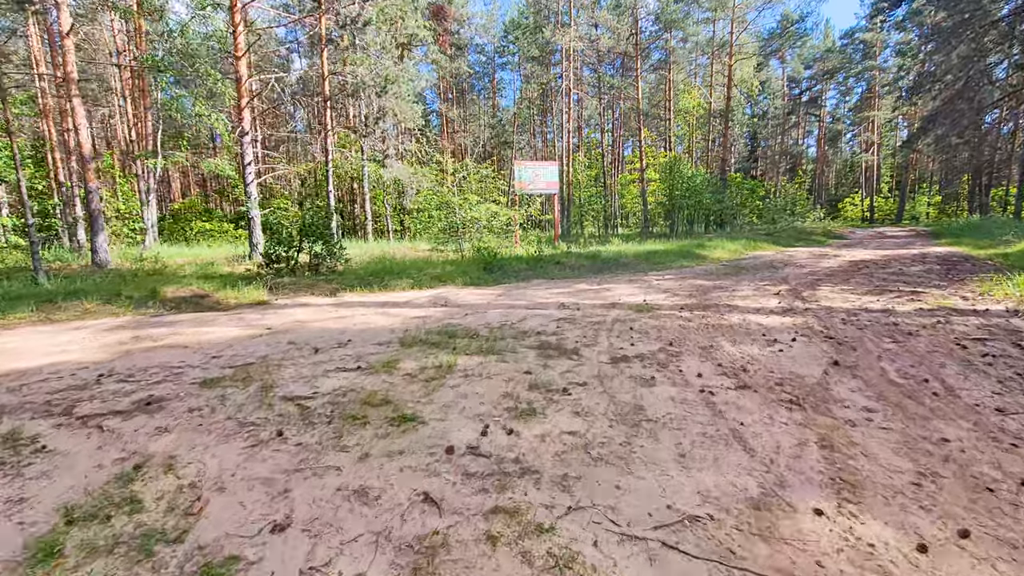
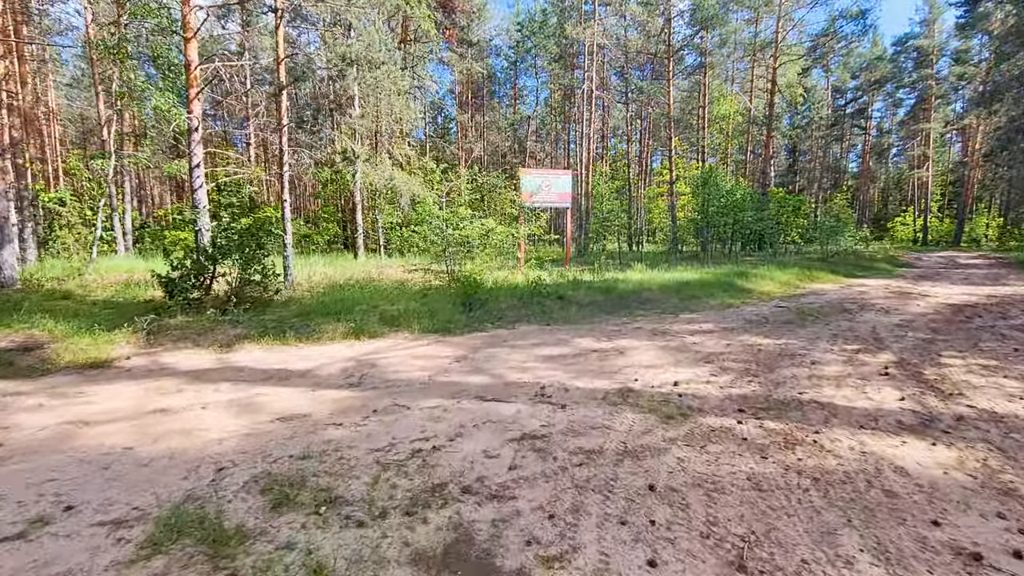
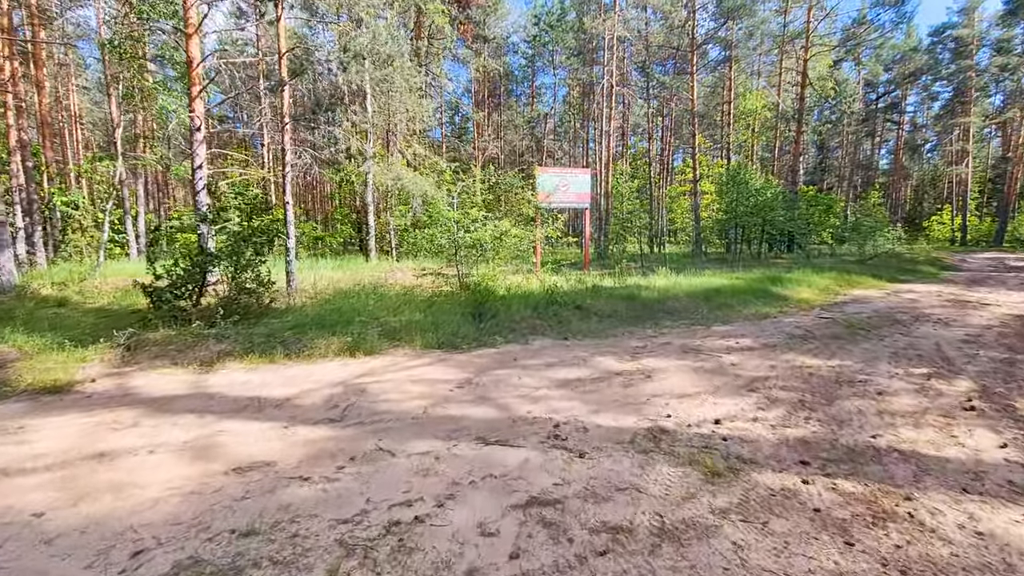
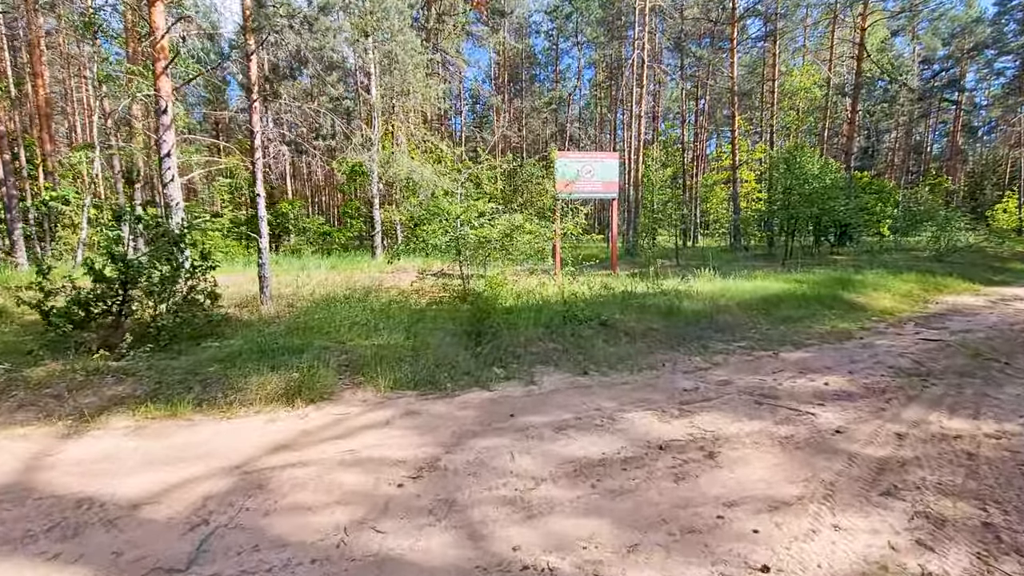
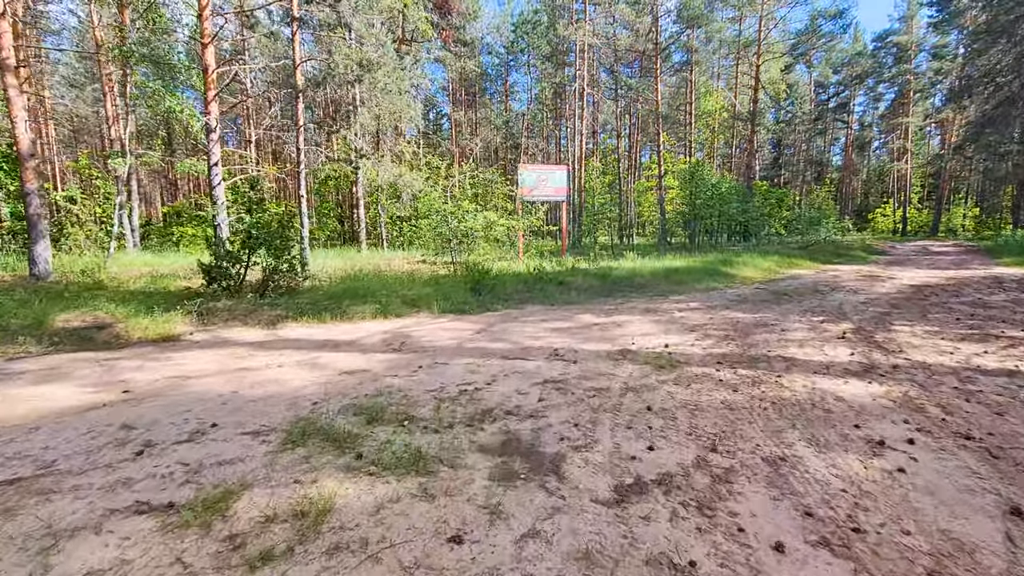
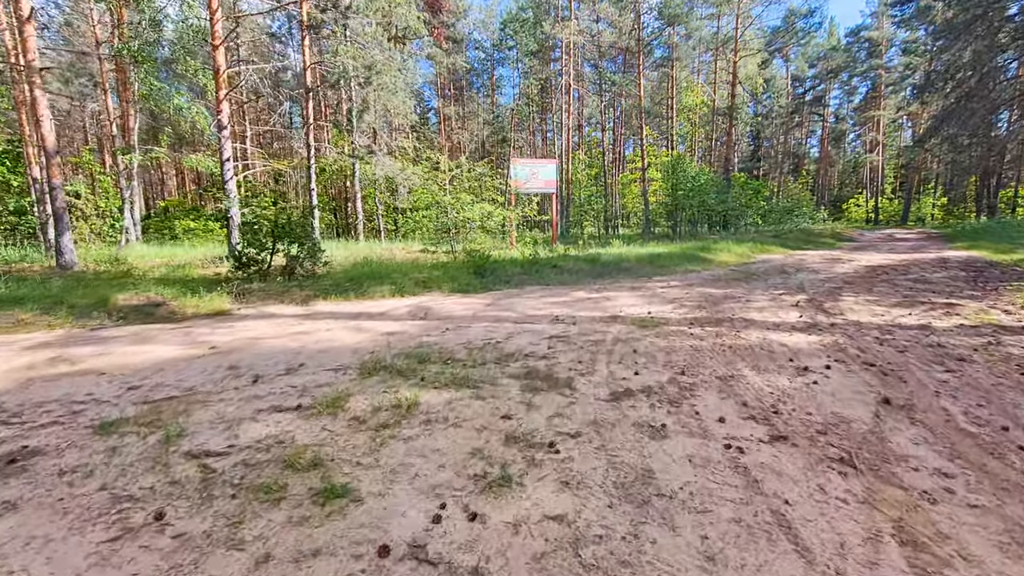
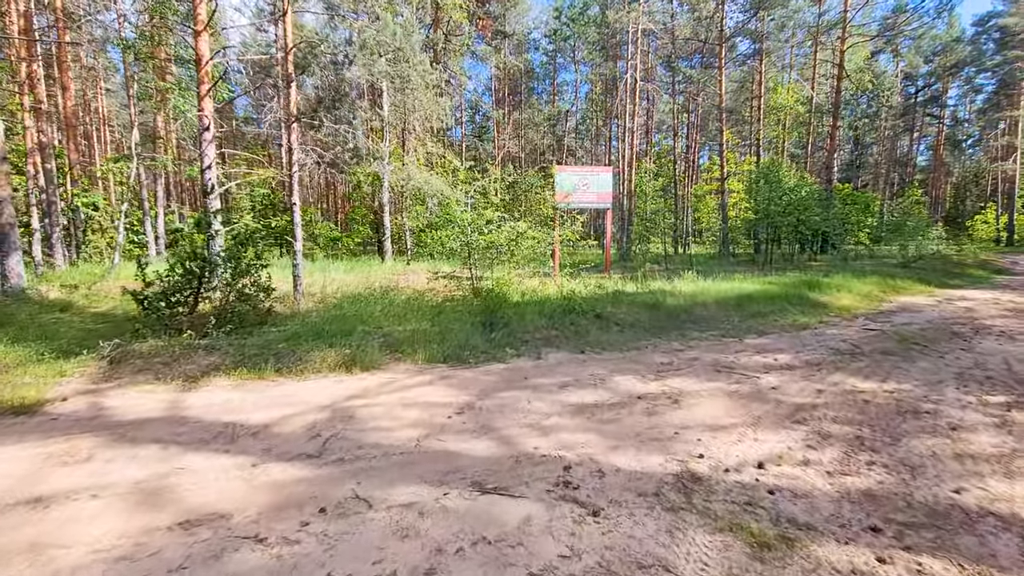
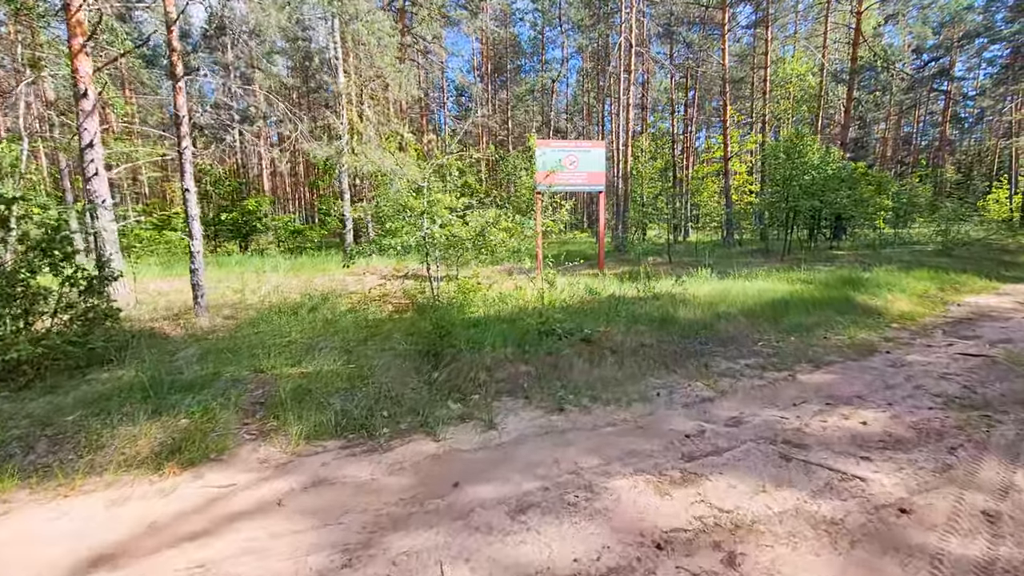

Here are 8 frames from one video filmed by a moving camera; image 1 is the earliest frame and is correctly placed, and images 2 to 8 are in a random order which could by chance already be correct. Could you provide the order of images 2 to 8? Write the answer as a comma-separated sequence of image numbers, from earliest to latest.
6, 5, 2, 3, 7, 4, 8
